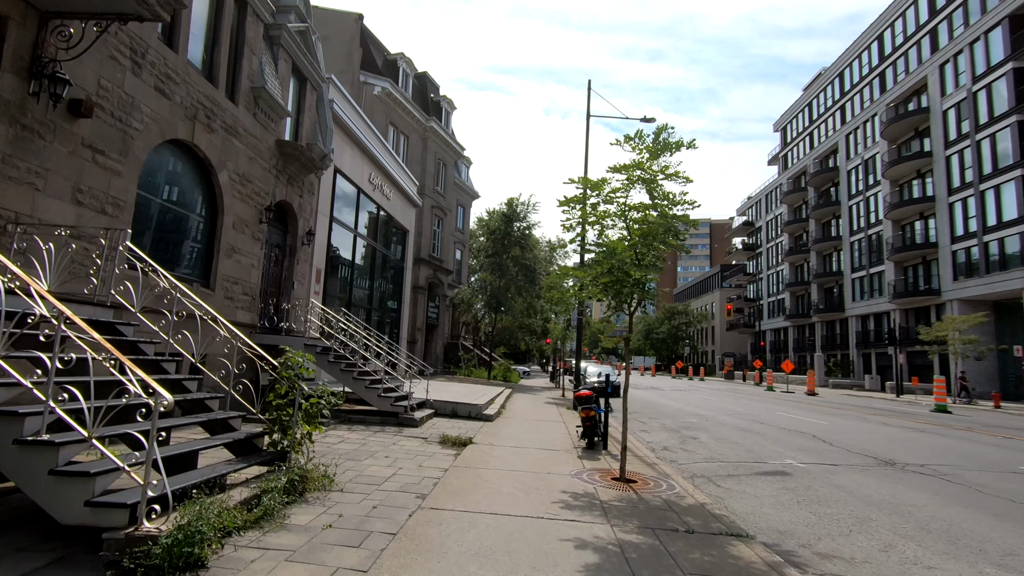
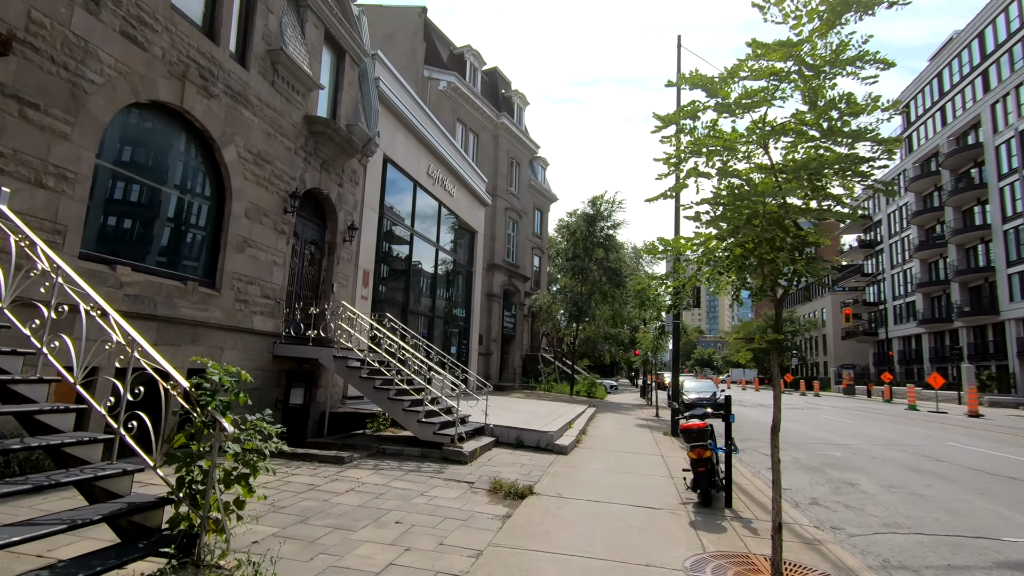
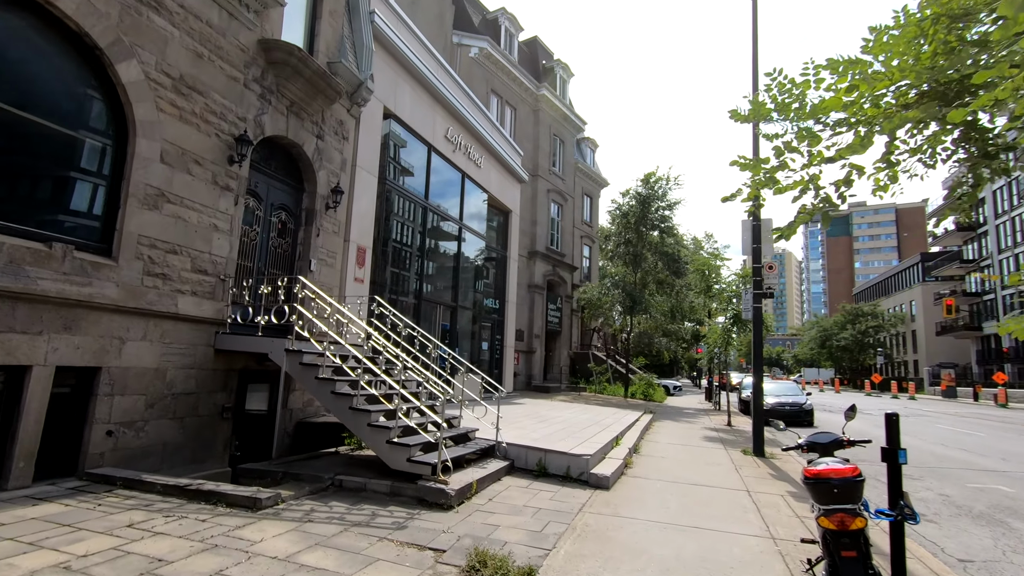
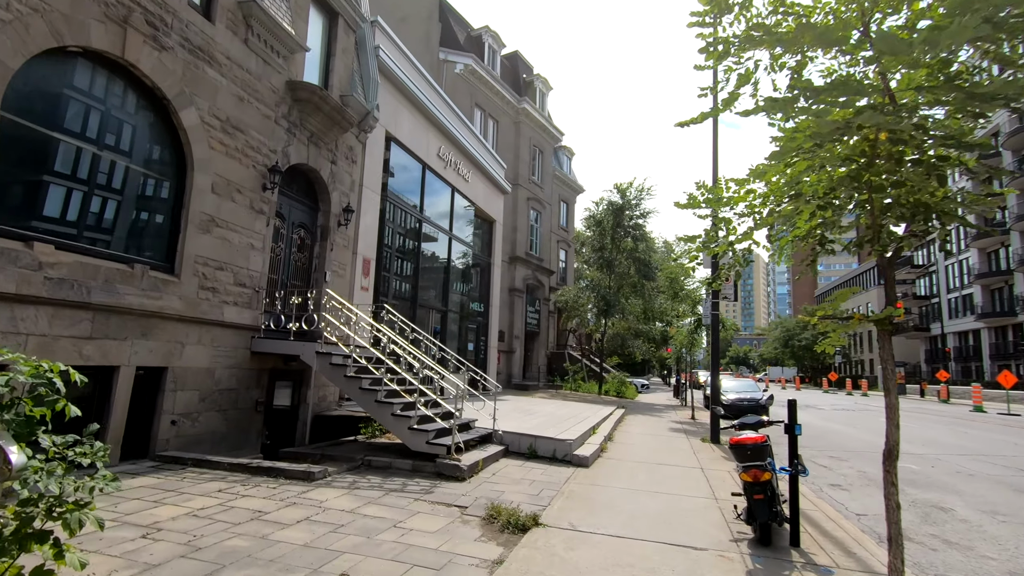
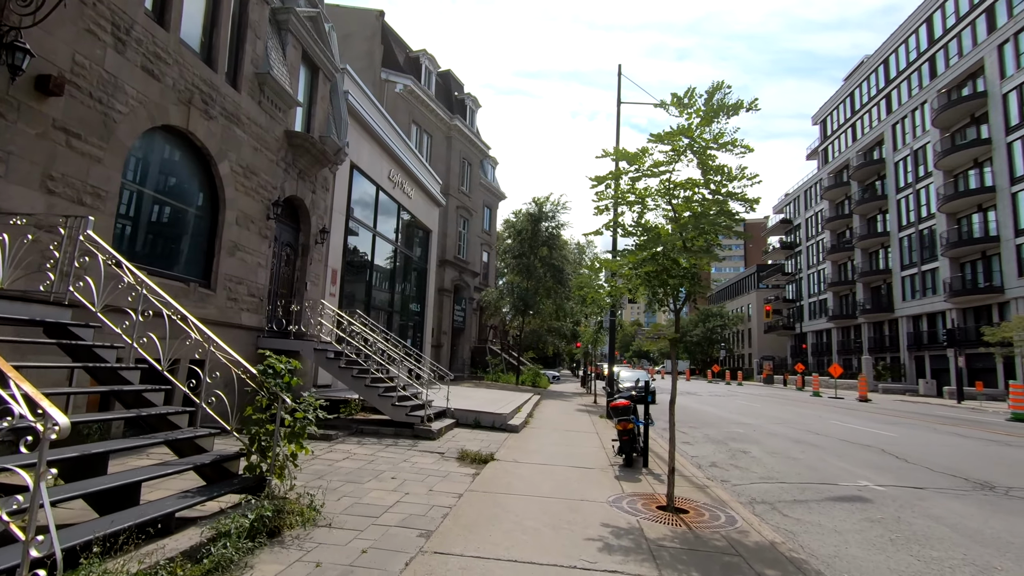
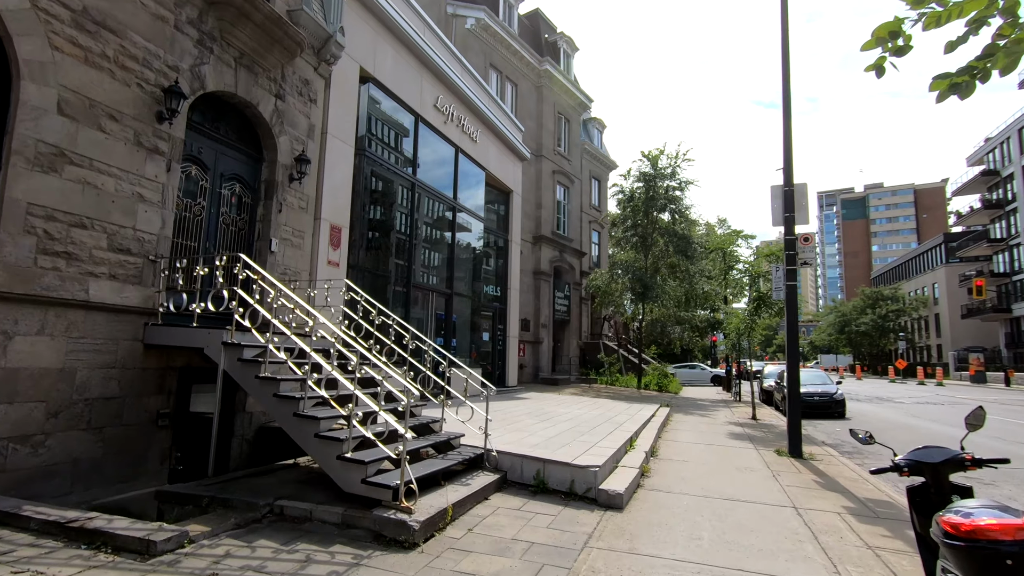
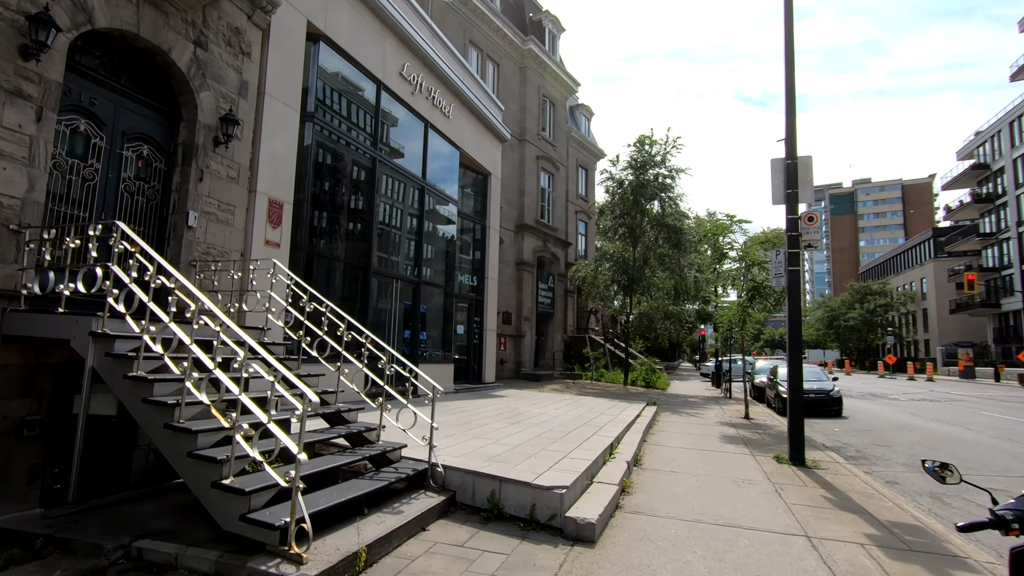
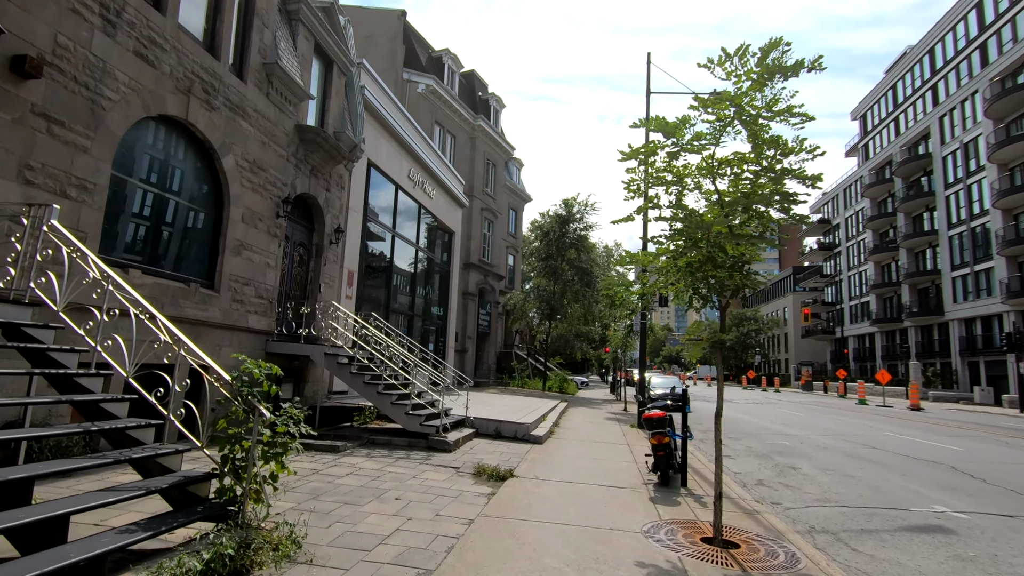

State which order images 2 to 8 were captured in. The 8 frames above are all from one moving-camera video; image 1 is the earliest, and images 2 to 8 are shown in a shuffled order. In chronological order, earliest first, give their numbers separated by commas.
5, 8, 2, 4, 3, 6, 7
